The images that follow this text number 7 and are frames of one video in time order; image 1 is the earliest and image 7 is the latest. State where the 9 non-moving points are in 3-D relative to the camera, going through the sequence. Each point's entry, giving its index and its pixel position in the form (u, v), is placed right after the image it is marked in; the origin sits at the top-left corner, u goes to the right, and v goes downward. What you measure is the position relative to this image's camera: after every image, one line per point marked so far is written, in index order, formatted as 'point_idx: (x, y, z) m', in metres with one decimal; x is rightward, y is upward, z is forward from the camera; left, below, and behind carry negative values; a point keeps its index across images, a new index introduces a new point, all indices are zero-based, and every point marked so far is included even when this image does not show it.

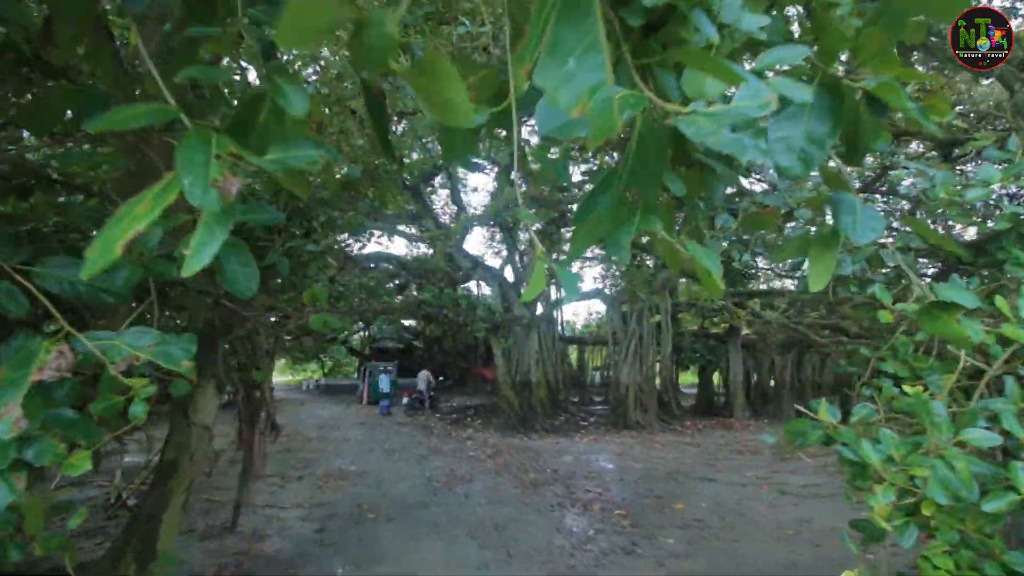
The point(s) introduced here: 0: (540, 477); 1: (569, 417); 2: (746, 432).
0: (+0.3, -1.7, +6.4) m
1: (+1.1, -2.4, +12.7) m
2: (+3.8, -2.3, +11.2) m
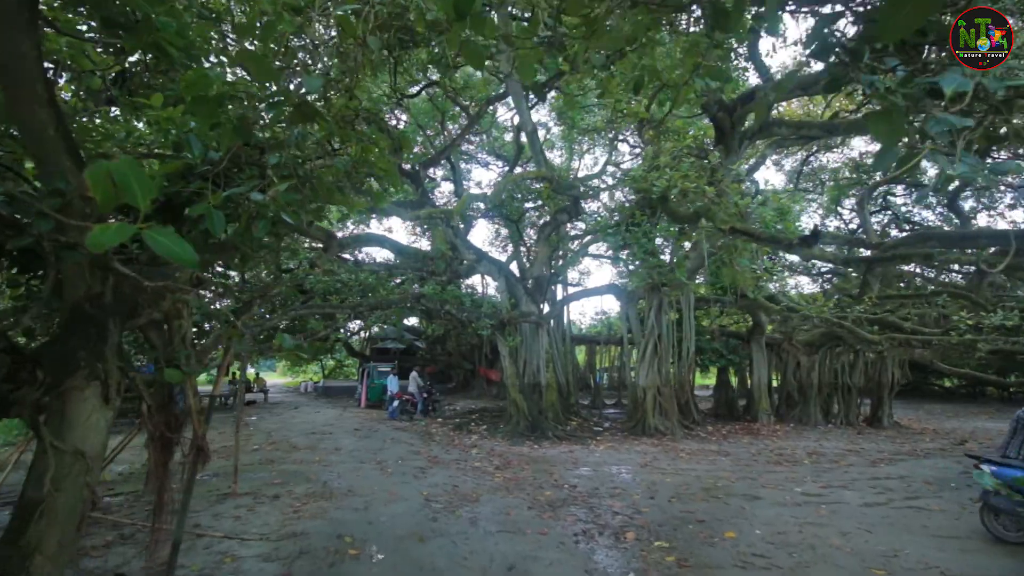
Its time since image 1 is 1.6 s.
0: (+0.4, -1.6, +5.5) m
1: (+1.2, -2.3, +11.8) m
2: (+3.9, -2.2, +10.3) m
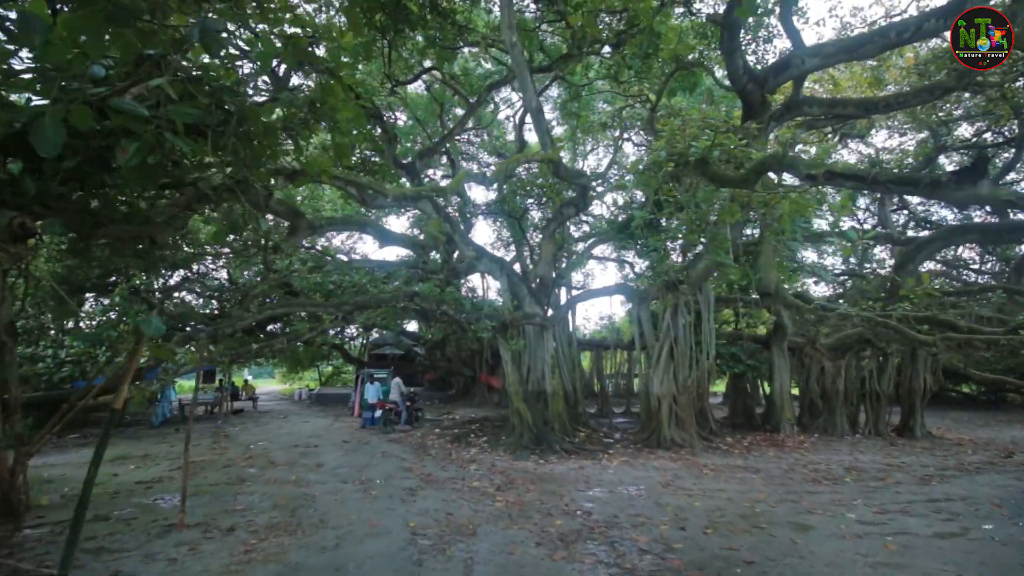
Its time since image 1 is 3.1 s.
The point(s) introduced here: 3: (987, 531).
0: (+0.4, -1.6, +4.6) m
1: (+1.2, -2.3, +10.9) m
2: (+4.0, -2.2, +9.4) m
3: (+3.3, -1.7, +4.8) m
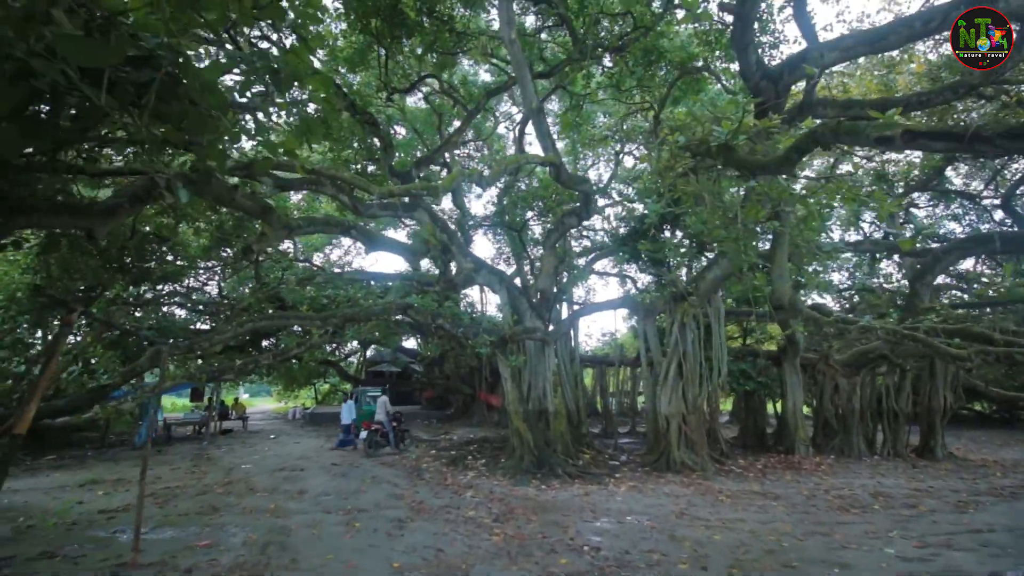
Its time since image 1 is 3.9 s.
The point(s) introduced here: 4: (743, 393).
0: (+0.4, -1.6, +4.1) m
1: (+1.2, -2.5, +10.3) m
2: (+4.0, -2.3, +8.8) m
3: (+3.3, -1.7, +4.3) m
4: (+4.1, -1.8, +12.3) m
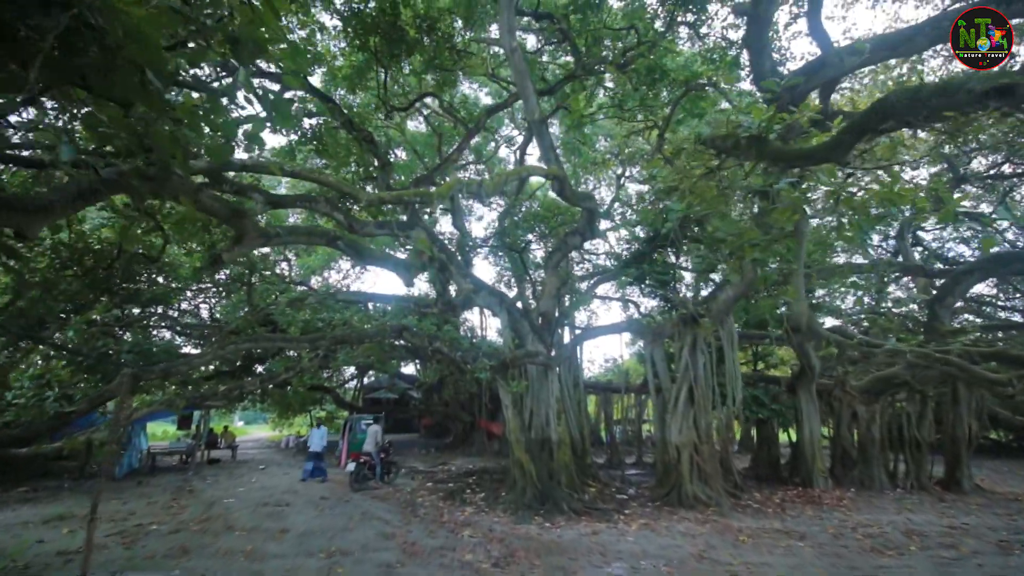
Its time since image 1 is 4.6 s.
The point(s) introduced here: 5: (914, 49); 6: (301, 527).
0: (+0.4, -1.7, +3.5) m
1: (+1.2, -2.8, +9.7) m
2: (+4.0, -2.6, +8.2) m
3: (+3.3, -1.8, +3.7) m
4: (+4.1, -2.2, +11.7) m
5: (+3.5, +2.1, +6.1) m
6: (-1.9, -2.2, +6.4) m
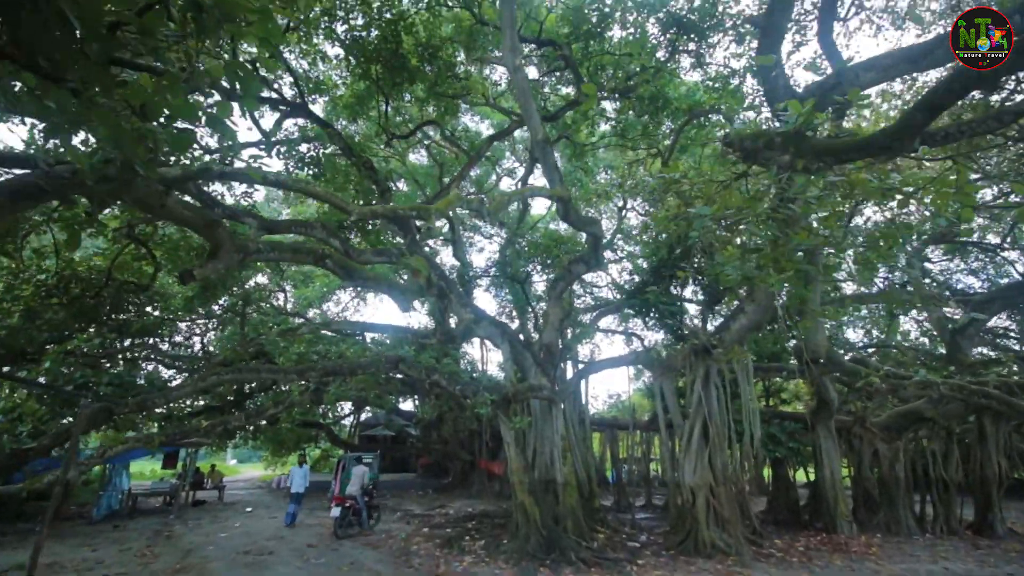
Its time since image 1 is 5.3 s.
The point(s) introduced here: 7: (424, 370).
0: (+0.4, -1.8, +2.9) m
1: (+1.3, -3.2, +9.1) m
2: (+4.0, -2.9, +7.6) m
3: (+3.3, -1.9, +3.1) m
4: (+4.1, -2.7, +11.1) m
5: (+3.5, +1.9, +5.7) m
6: (-1.9, -2.4, +5.8) m
7: (-1.1, -1.0, +8.7) m
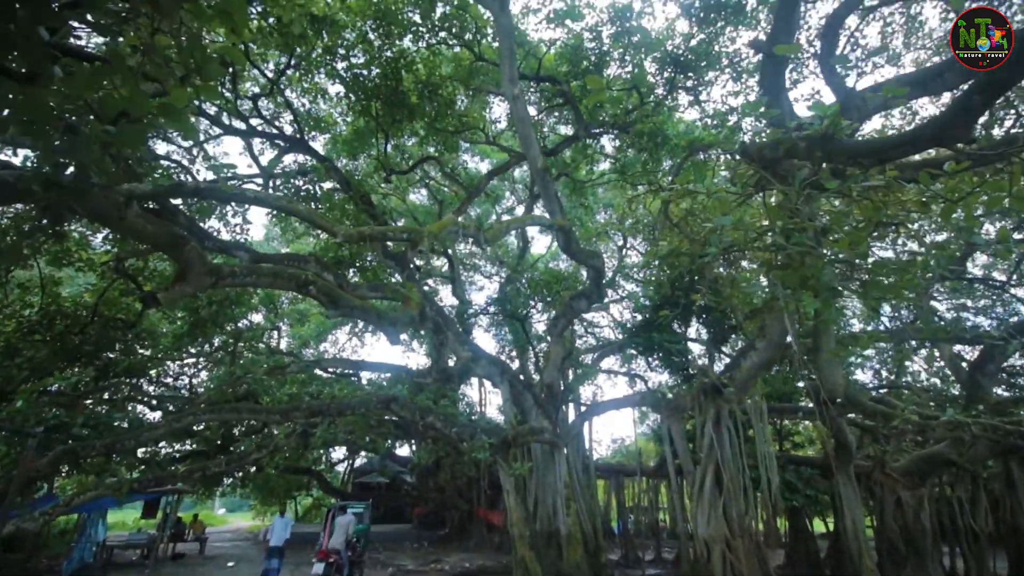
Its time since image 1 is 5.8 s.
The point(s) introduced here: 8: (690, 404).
0: (+0.4, -1.8, +2.3) m
1: (+1.3, -3.6, +8.4) m
2: (+4.0, -3.3, +6.9) m
3: (+3.3, -2.0, +2.5) m
4: (+4.1, -3.3, +10.5) m
5: (+3.5, +1.6, +5.3) m
6: (-1.9, -2.7, +5.1) m
7: (-1.1, -1.4, +8.2) m
8: (+2.3, -1.5, +8.8) m
